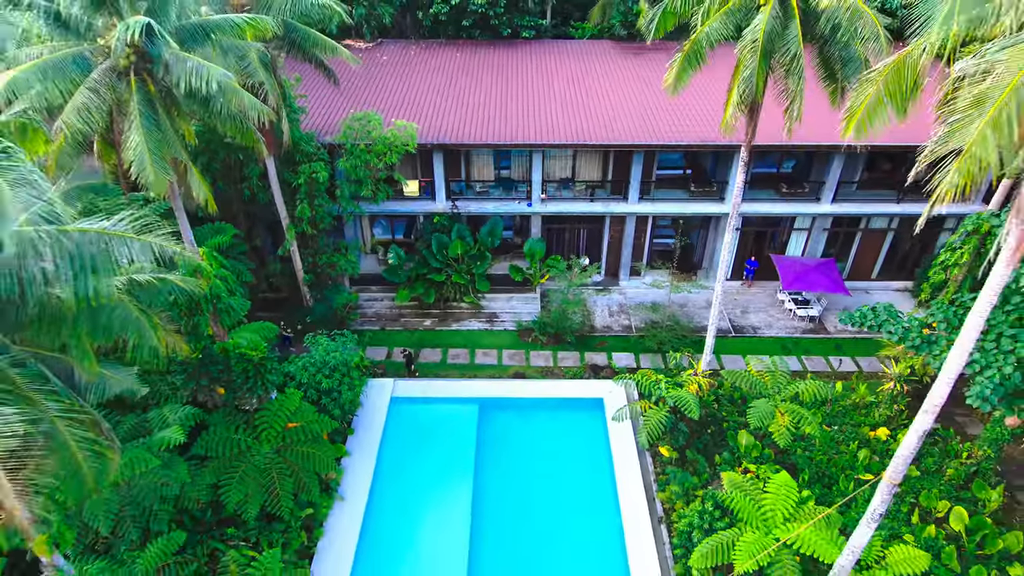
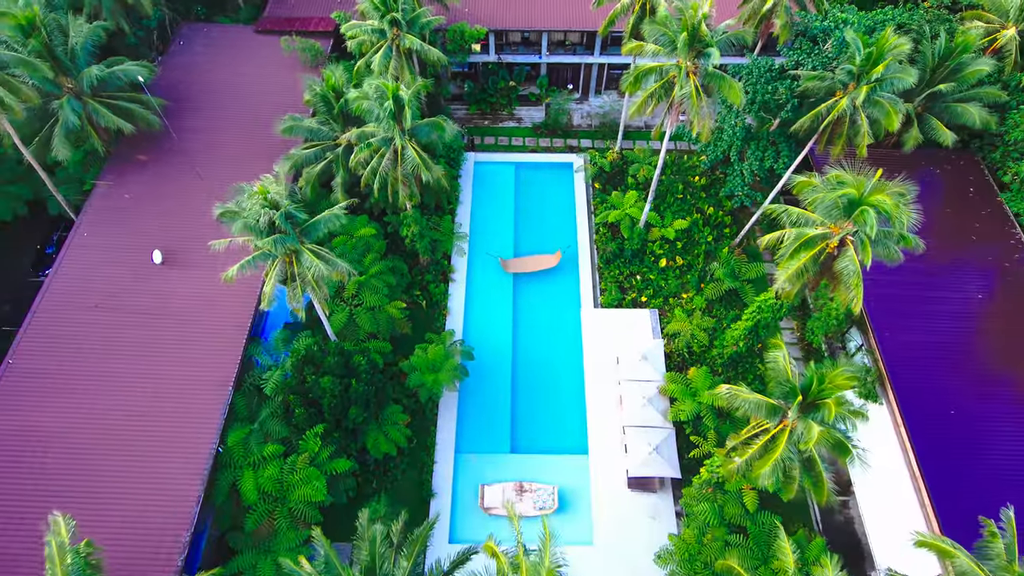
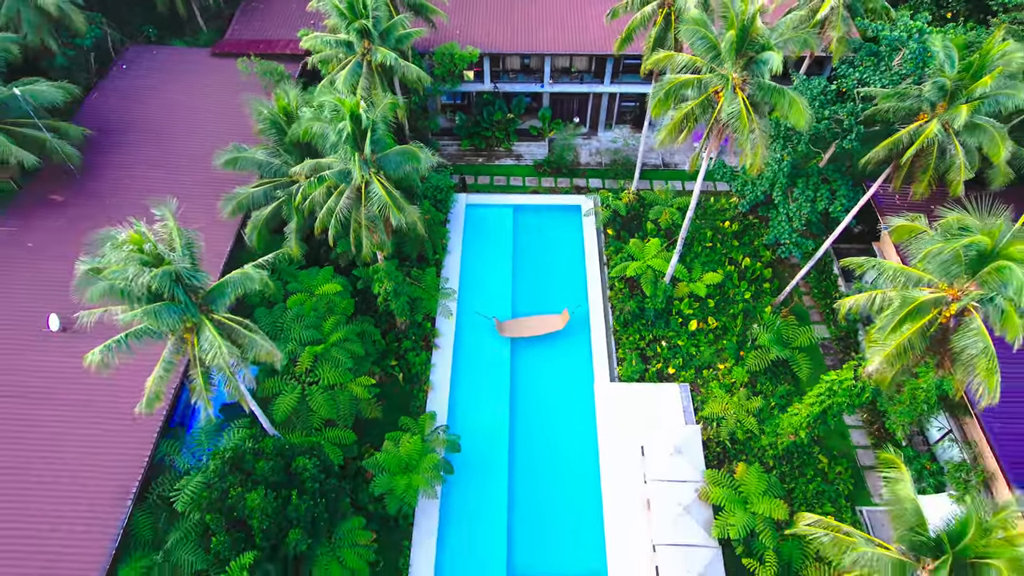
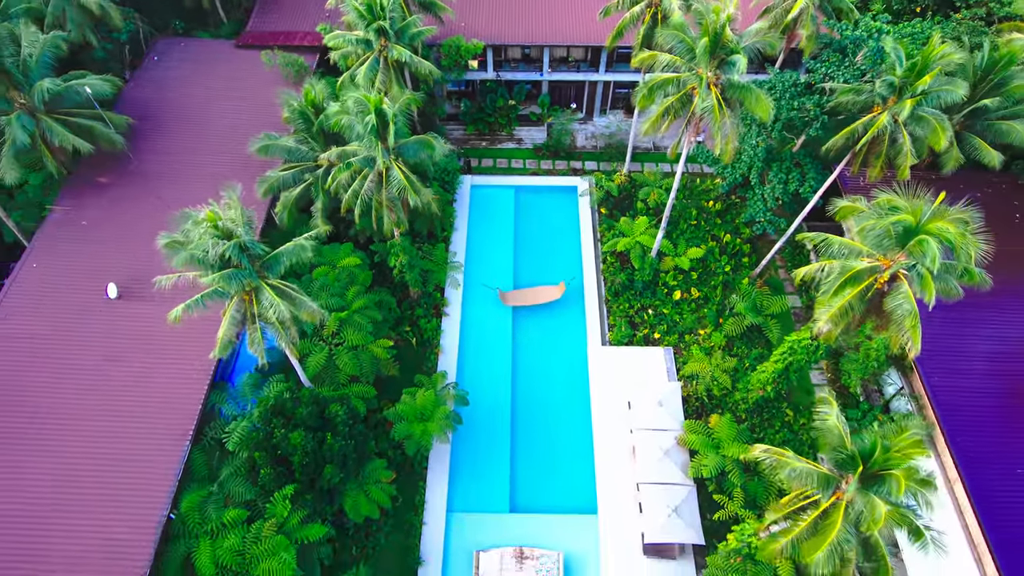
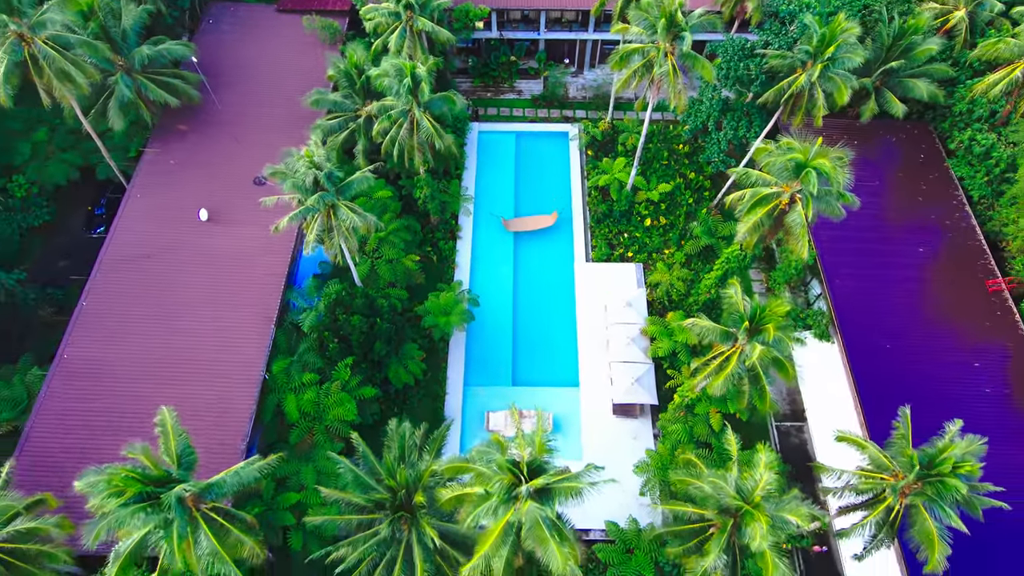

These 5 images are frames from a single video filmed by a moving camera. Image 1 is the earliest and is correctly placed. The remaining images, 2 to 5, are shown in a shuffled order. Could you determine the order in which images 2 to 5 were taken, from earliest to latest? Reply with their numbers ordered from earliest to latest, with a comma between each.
3, 4, 2, 5
